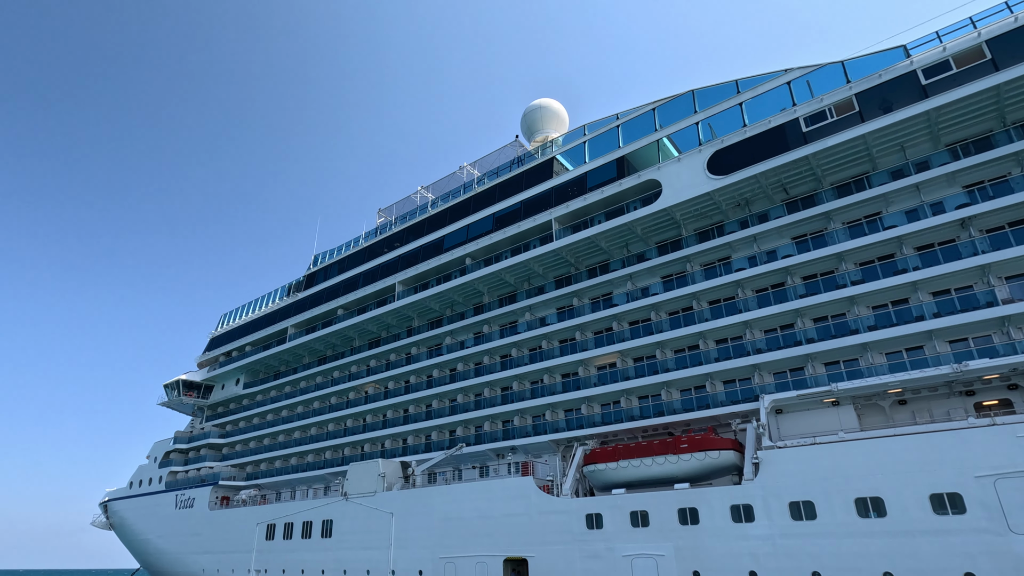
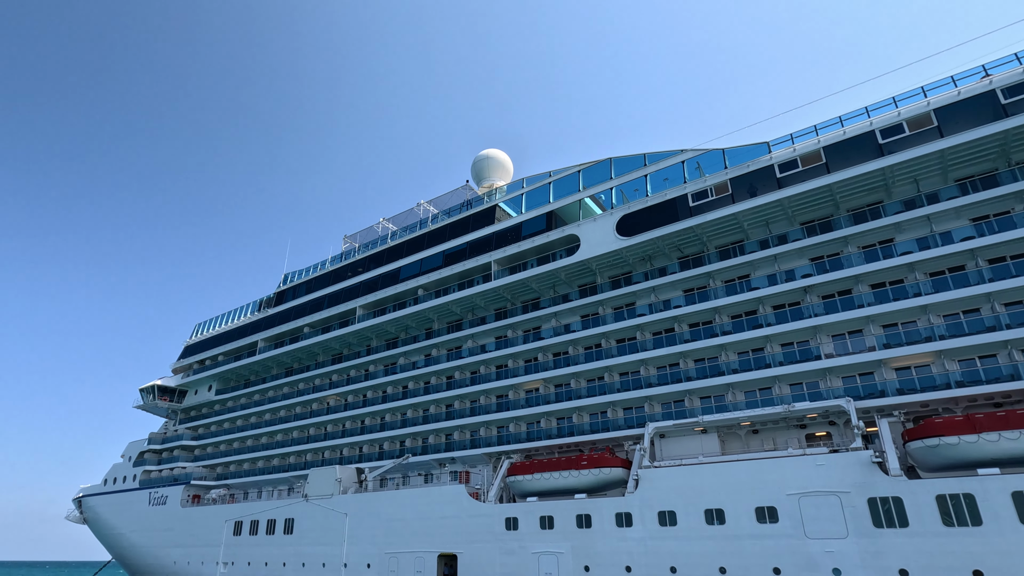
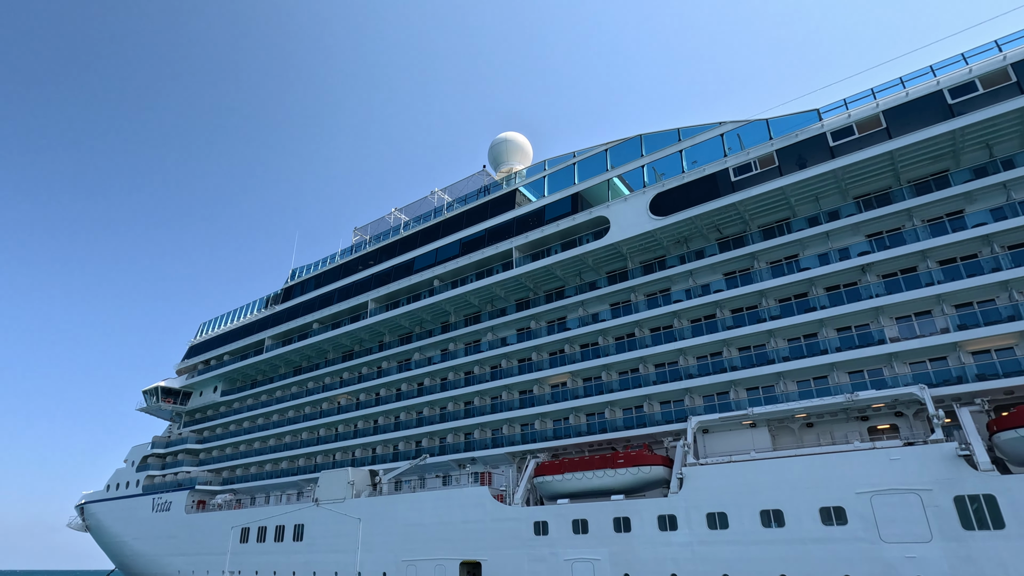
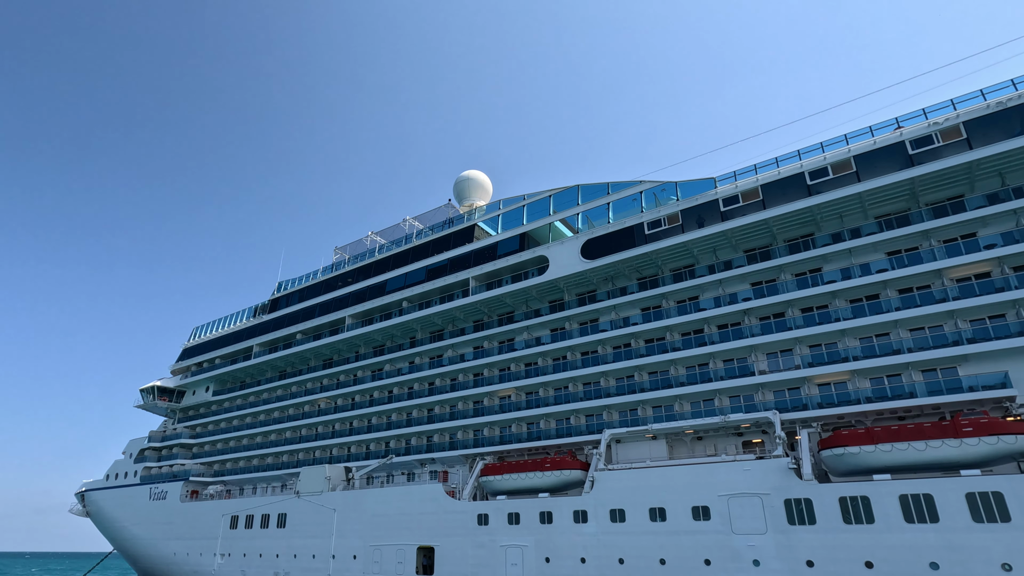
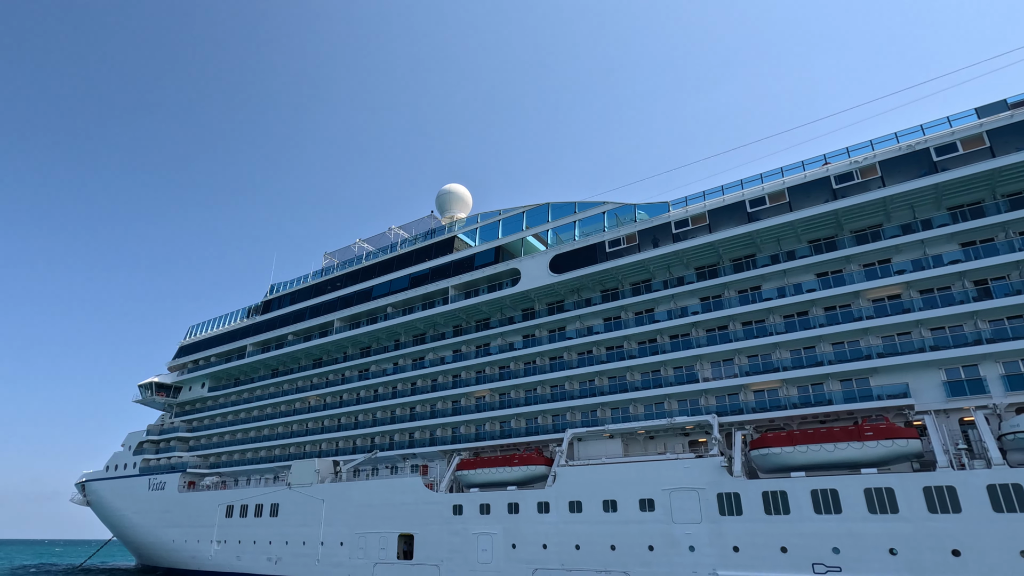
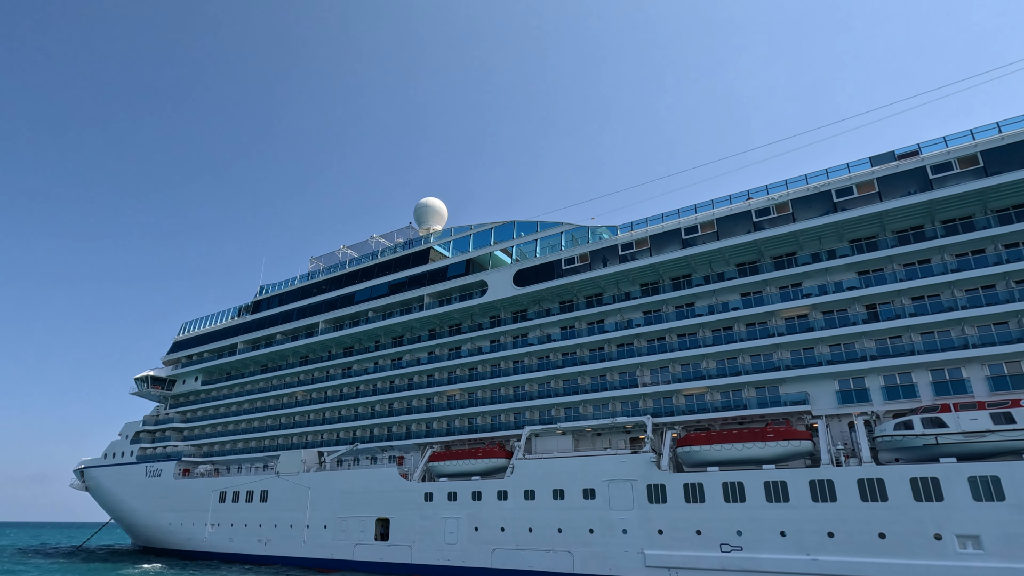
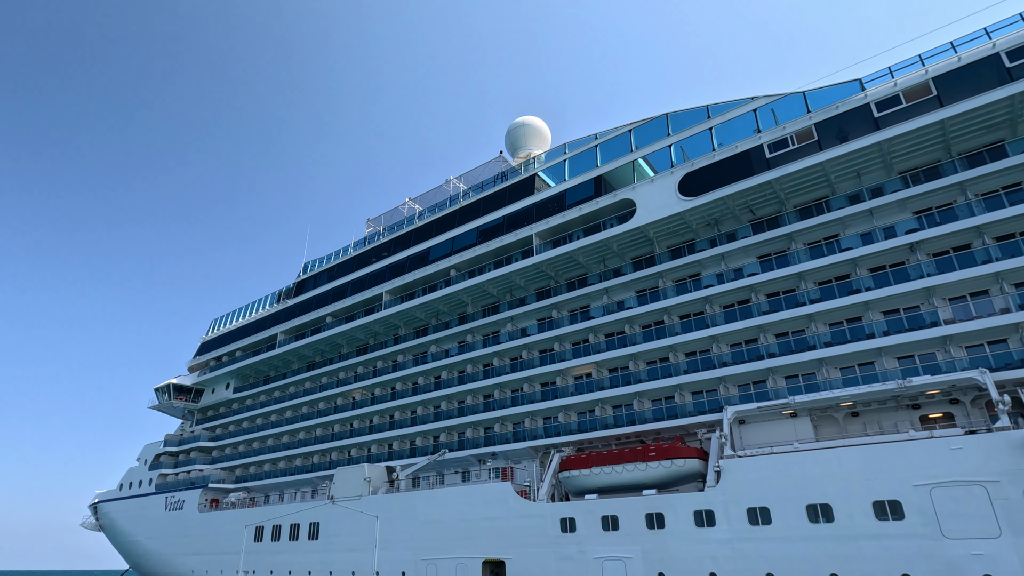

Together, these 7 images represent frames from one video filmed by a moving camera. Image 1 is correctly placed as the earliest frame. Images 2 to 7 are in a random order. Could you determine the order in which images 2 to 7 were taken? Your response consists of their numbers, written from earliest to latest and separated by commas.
7, 3, 2, 4, 5, 6
